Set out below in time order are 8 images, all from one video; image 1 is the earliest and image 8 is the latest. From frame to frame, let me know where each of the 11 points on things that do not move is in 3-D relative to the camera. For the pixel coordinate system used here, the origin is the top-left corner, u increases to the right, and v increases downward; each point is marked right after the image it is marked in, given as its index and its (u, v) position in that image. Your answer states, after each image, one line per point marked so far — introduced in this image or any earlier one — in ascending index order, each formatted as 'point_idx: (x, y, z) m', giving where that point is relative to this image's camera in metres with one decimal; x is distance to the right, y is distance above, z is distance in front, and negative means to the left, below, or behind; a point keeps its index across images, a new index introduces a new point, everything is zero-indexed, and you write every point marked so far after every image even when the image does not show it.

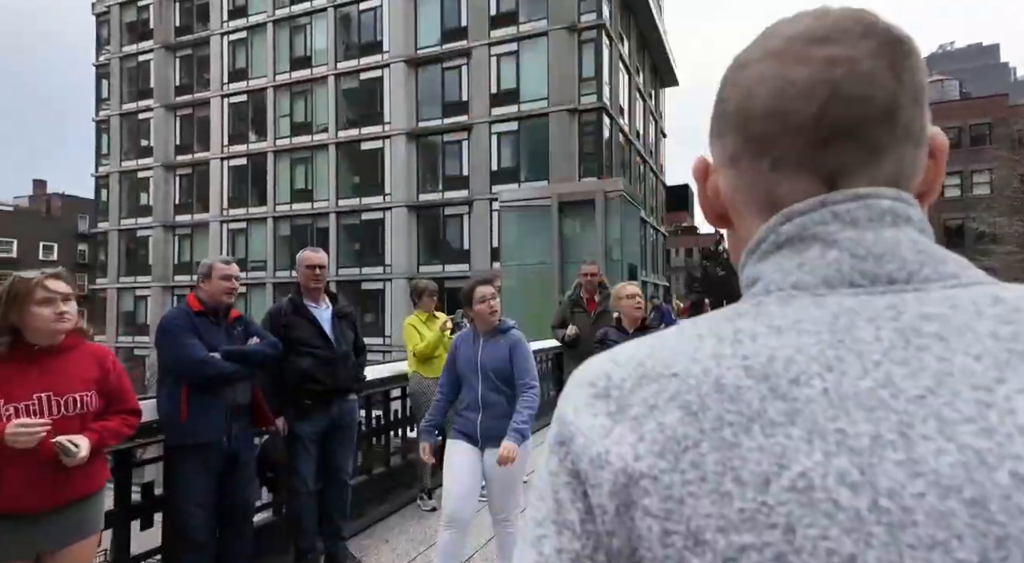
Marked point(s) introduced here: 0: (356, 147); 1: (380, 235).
0: (-4.9, +4.2, +19.2) m
1: (-4.0, +1.4, +18.4) m
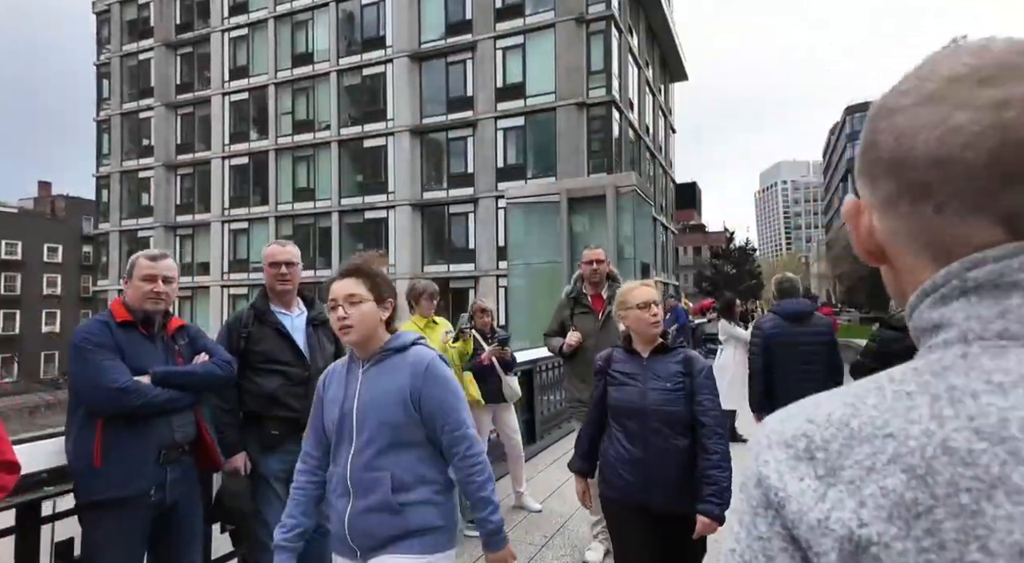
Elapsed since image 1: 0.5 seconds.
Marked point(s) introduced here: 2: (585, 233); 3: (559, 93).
0: (-4.7, +4.2, +18.9) m
1: (-3.8, +1.4, +18.1) m
2: (+1.5, +1.0, +13.0) m
3: (+1.2, +4.6, +15.9) m
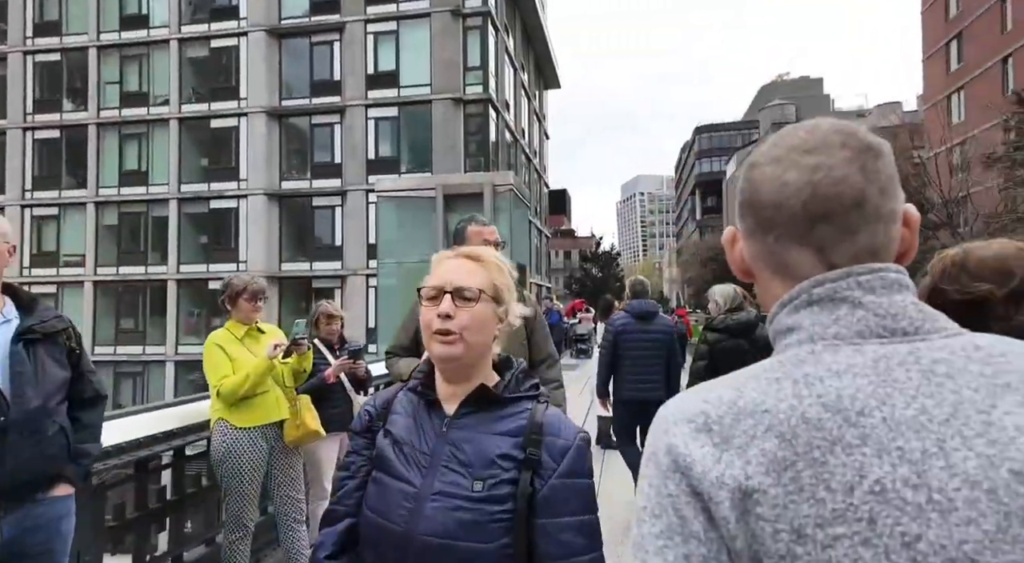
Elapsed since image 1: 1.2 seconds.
0: (-8.2, +4.2, +16.8) m
1: (-7.1, +1.4, +16.1) m
2: (-1.0, +0.9, +12.2) m
3: (-1.8, +4.6, +15.0) m
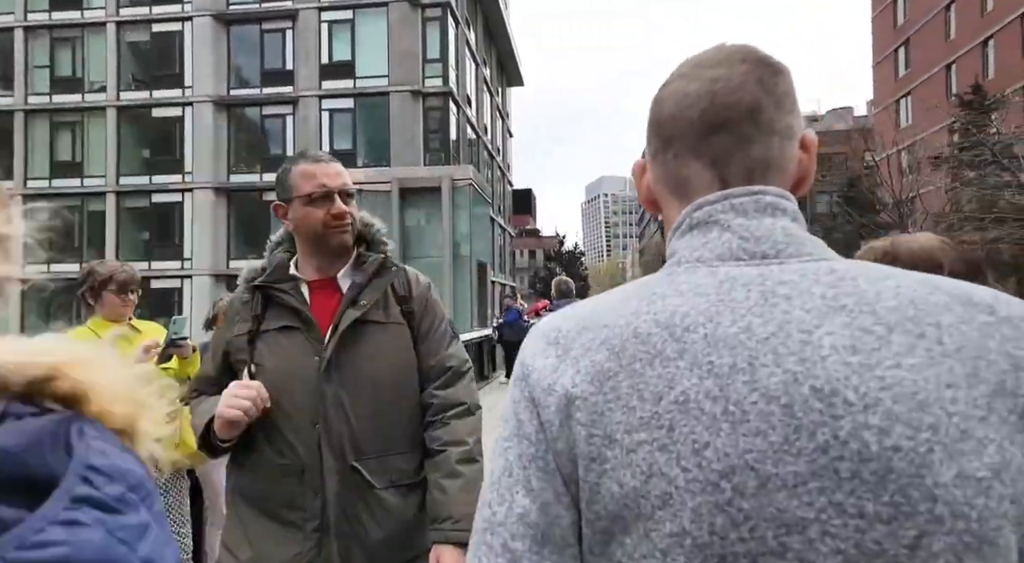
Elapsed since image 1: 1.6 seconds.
0: (-9.2, +4.2, +16.0) m
1: (-8.1, +1.5, +15.4) m
2: (-1.7, +1.0, +11.8) m
3: (-2.8, +4.7, +14.5) m
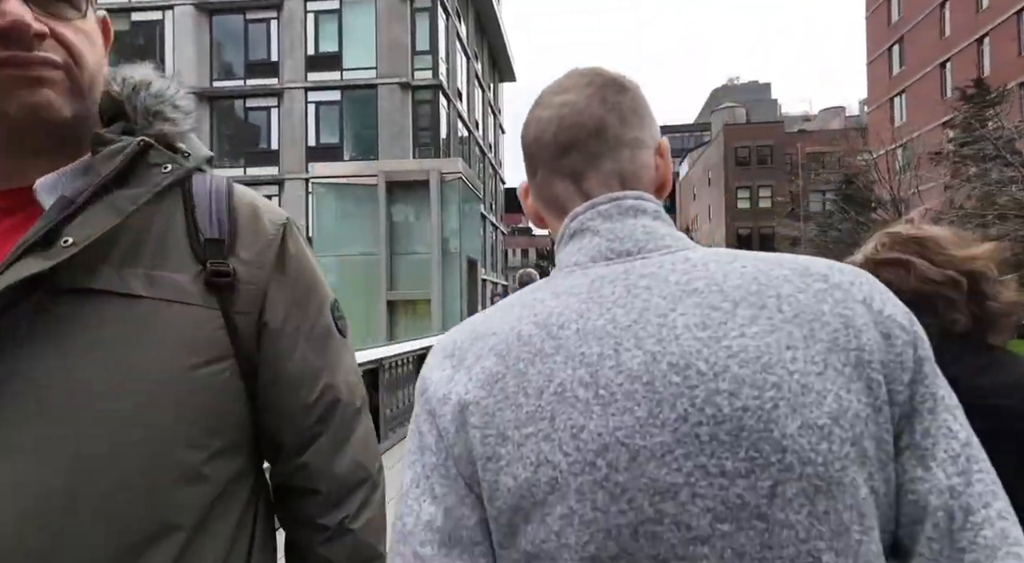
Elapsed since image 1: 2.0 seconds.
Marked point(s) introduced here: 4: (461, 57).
0: (-9.4, +4.3, +15.6) m
1: (-8.3, +1.5, +15.0) m
2: (-1.9, +1.0, +11.4) m
3: (-2.9, +4.7, +14.2) m
4: (-1.6, +7.1, +19.9) m
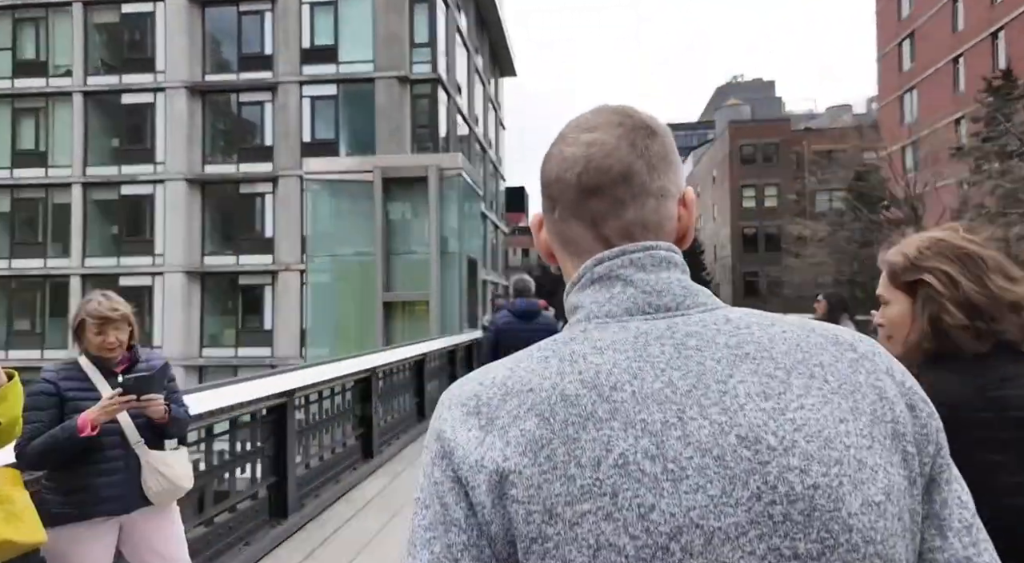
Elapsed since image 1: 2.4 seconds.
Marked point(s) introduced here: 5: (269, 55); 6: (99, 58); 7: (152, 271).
0: (-9.3, +4.3, +15.1) m
1: (-8.3, +1.5, +14.5) m
2: (-1.9, +1.0, +11.0) m
3: (-2.9, +4.7, +13.7) m
4: (-1.6, +7.1, +19.4) m
5: (-5.5, +5.1, +14.4) m
6: (-10.2, +5.5, +15.6) m
7: (-9.0, +0.3, +15.9) m
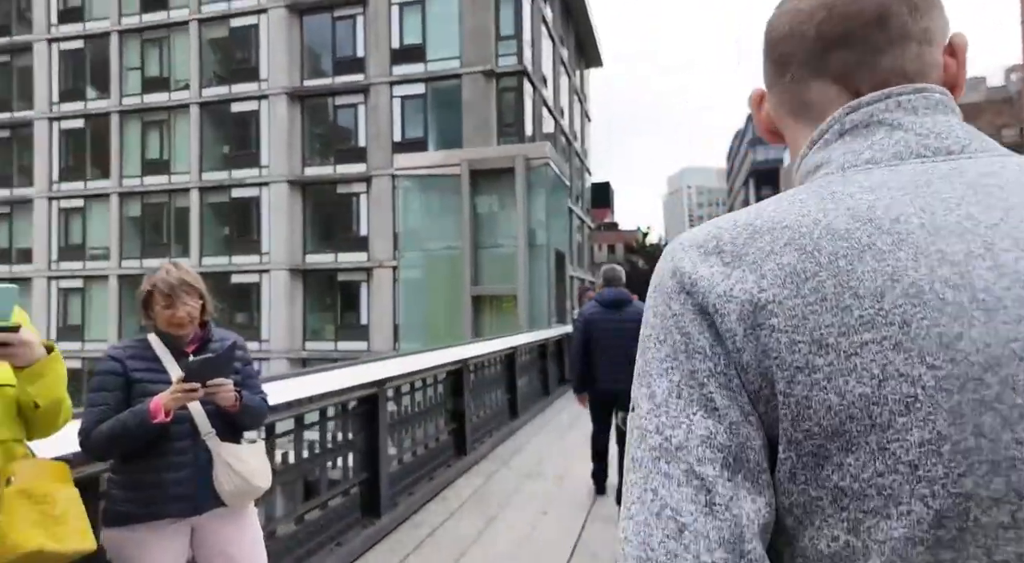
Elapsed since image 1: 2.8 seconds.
0: (-7.2, +4.4, +16.1) m
1: (-6.2, +1.6, +15.4) m
2: (-0.3, +1.1, +10.9) m
3: (-1.0, +4.8, +13.8) m
4: (+1.1, +7.2, +19.2) m
5: (-3.5, +5.2, +14.8) m
6: (-8.0, +5.6, +16.7) m
7: (-6.7, +0.4, +16.9) m
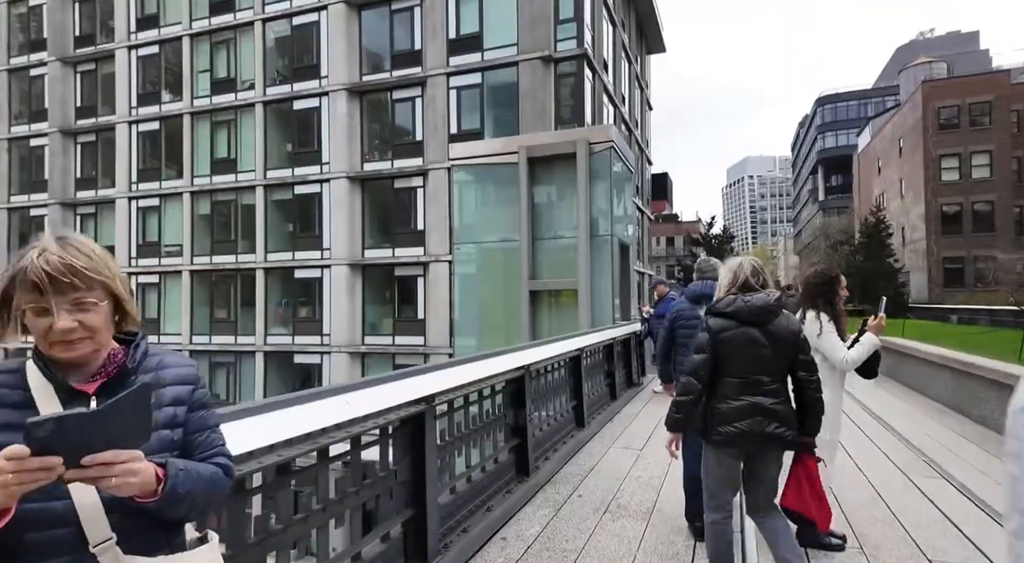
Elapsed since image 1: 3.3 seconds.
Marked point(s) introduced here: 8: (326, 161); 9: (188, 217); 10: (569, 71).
0: (-5.7, +4.5, +16.3) m
1: (-4.8, +1.7, +15.5) m
2: (+0.7, +1.2, +10.6) m
3: (+0.2, +5.0, +13.5) m
4: (+2.8, +7.4, +18.7) m
5: (-2.1, +5.4, +14.7) m
6: (-6.4, +5.7, +17.0) m
7: (-5.1, +0.5, +17.1) m
8: (-4.7, +3.1, +16.0) m
9: (-9.6, +1.9, +18.8) m
10: (+1.2, +4.4, +13.2) m
